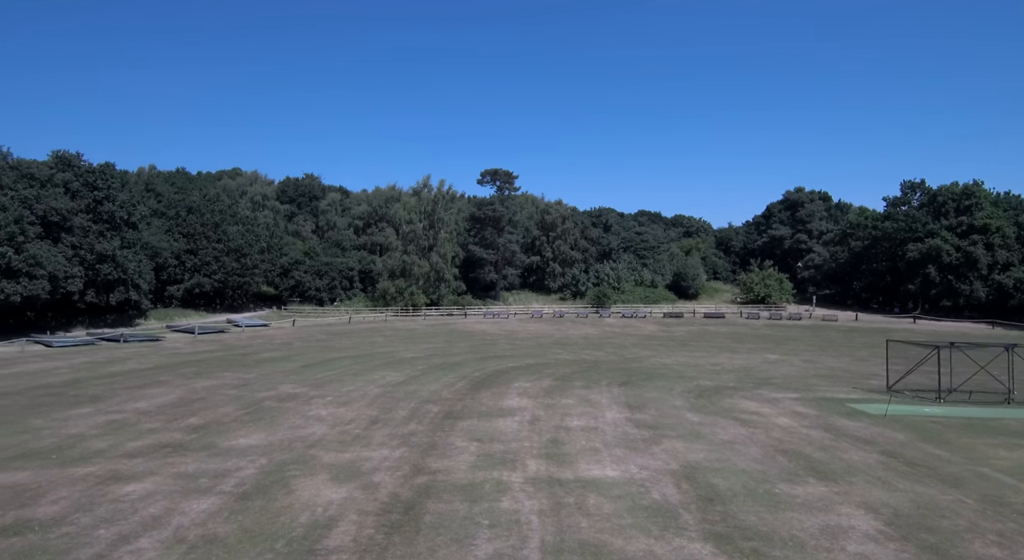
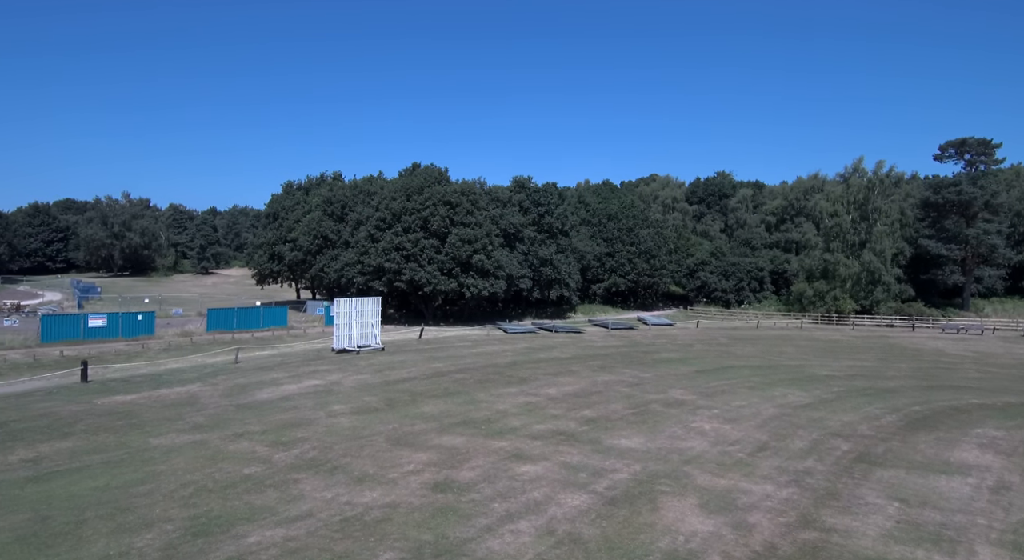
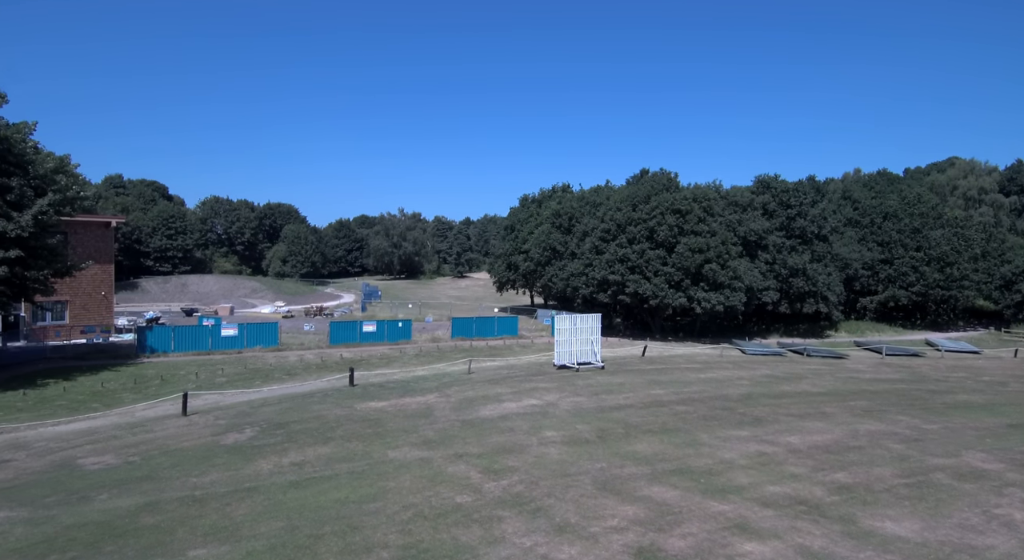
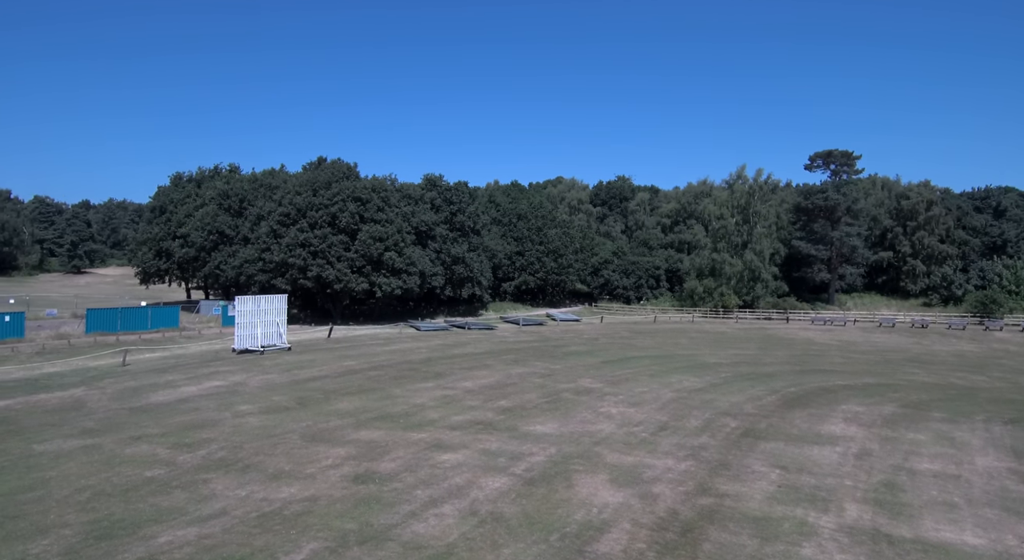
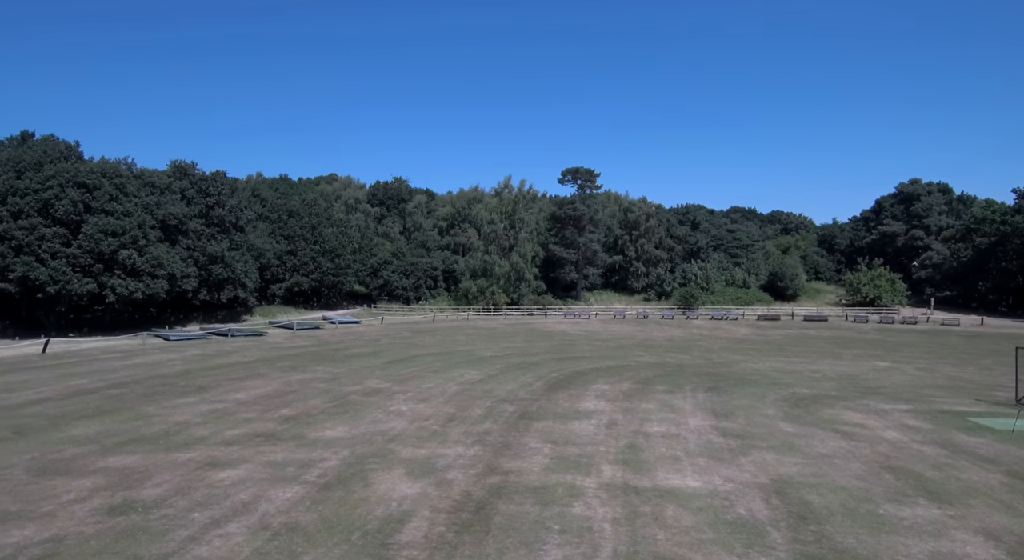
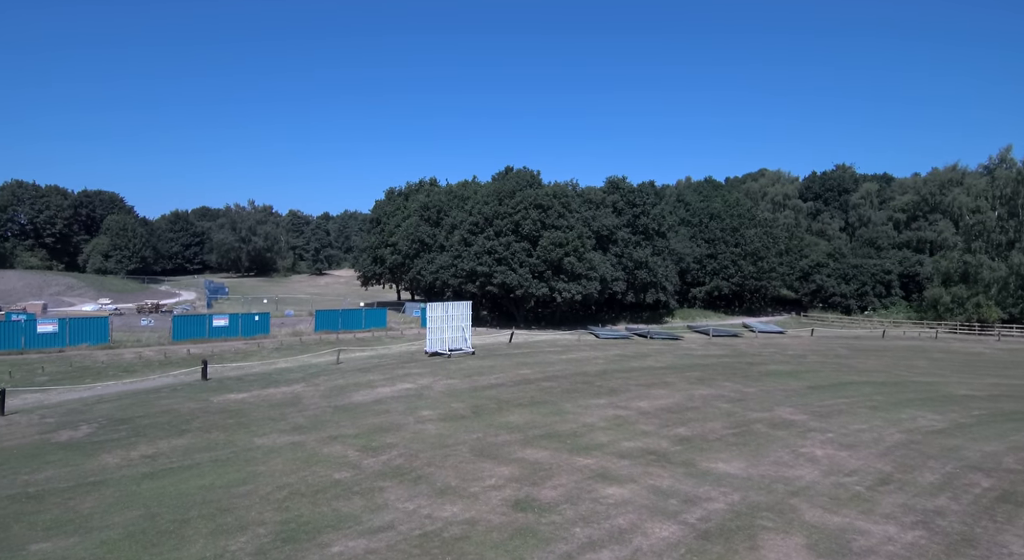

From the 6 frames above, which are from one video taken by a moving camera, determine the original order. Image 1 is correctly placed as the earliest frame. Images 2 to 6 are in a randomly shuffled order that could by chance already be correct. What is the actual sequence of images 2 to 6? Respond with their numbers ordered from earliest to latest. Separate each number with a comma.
5, 4, 2, 6, 3
